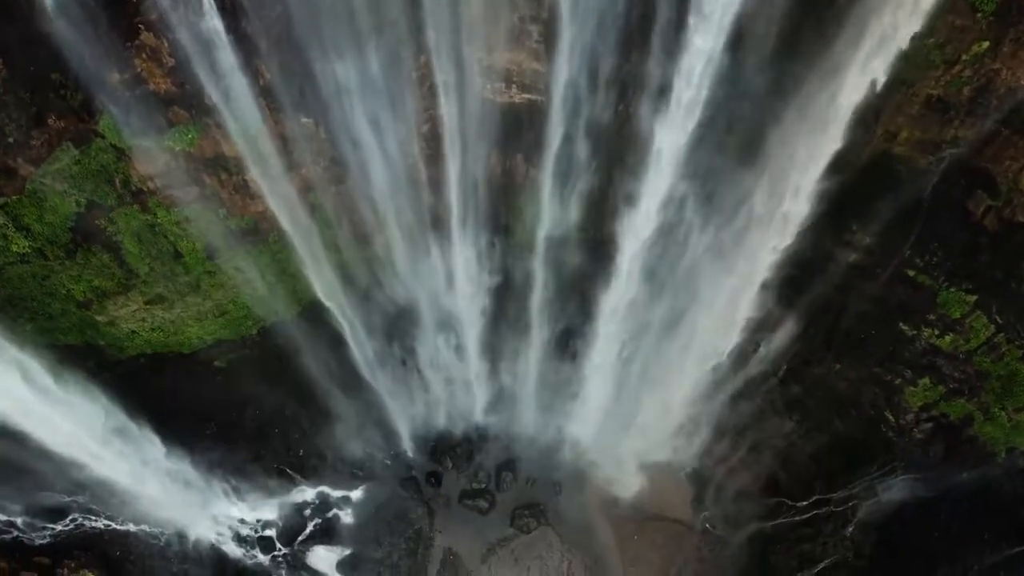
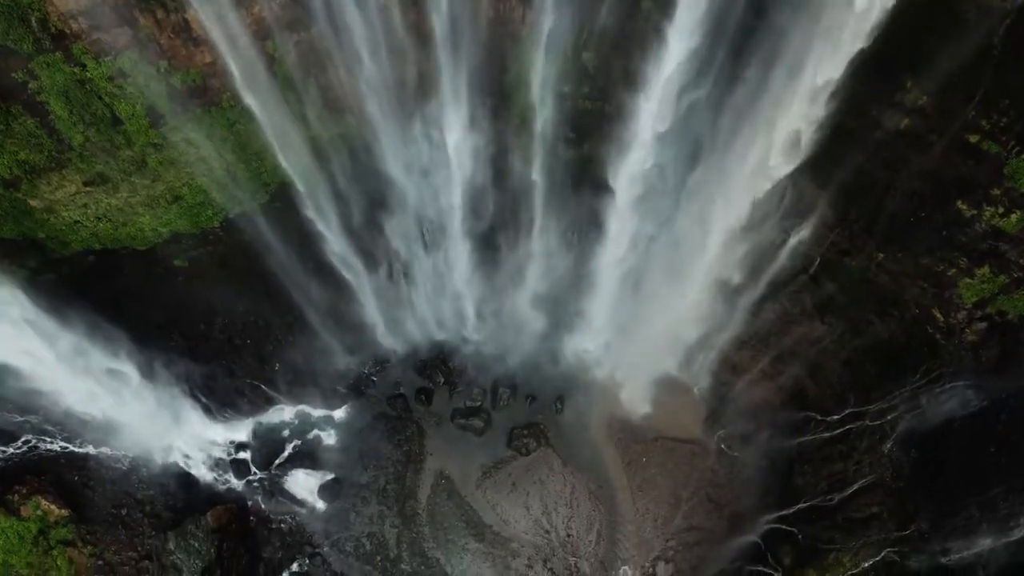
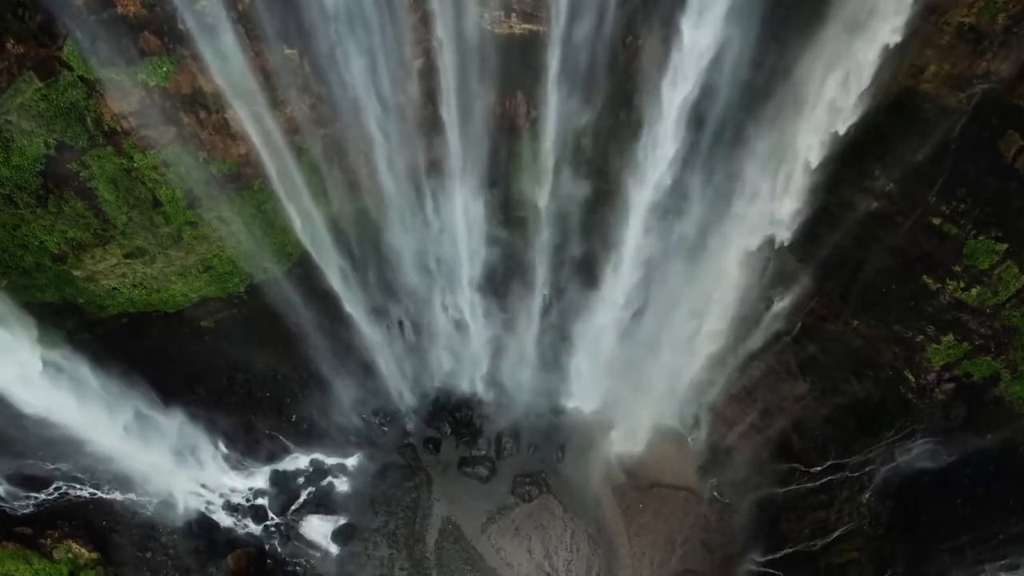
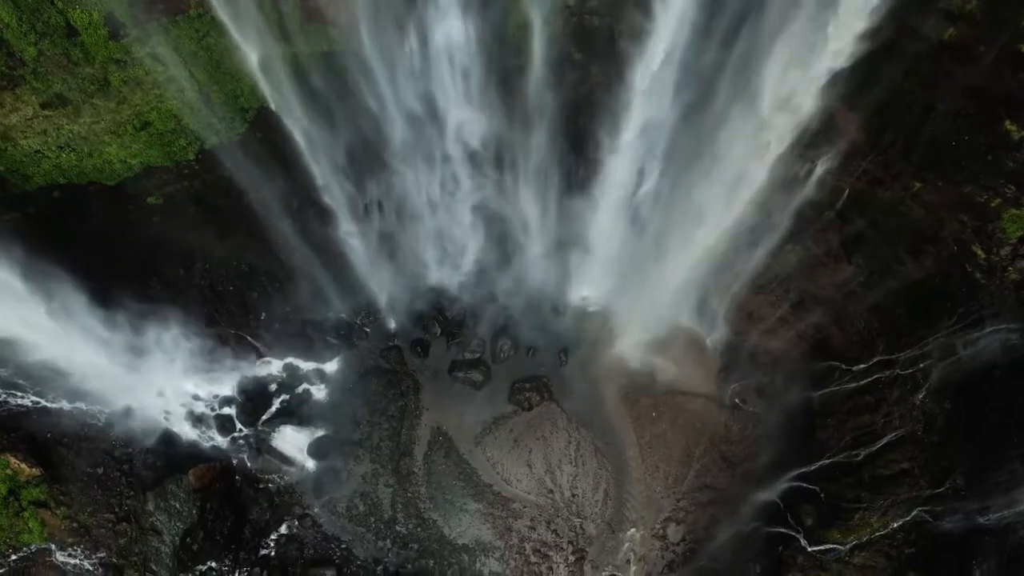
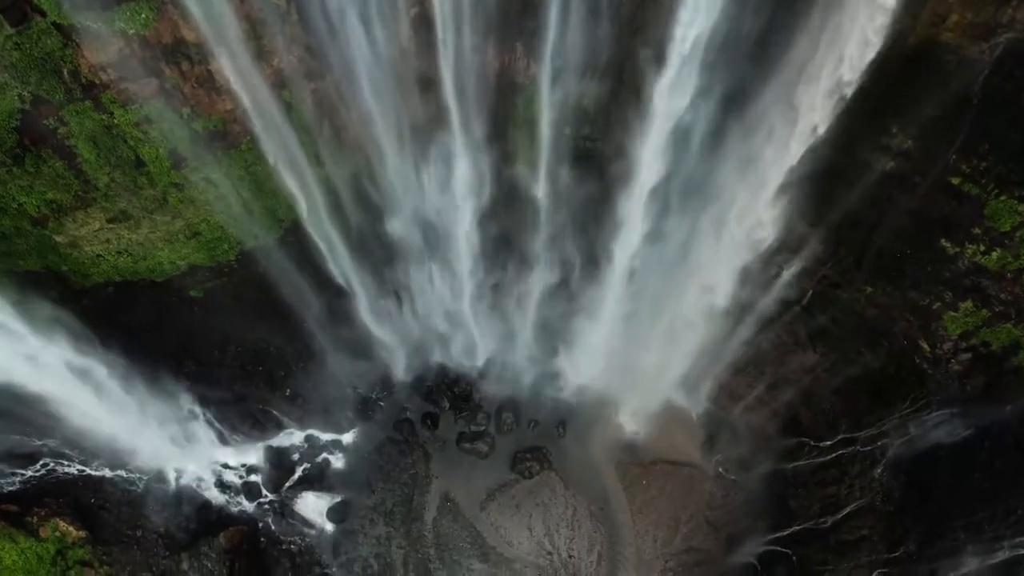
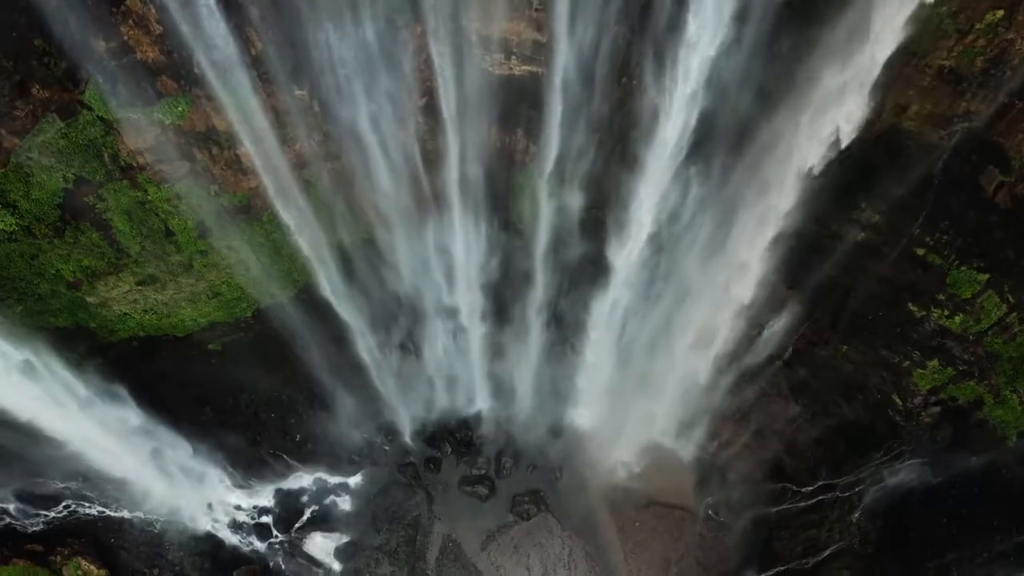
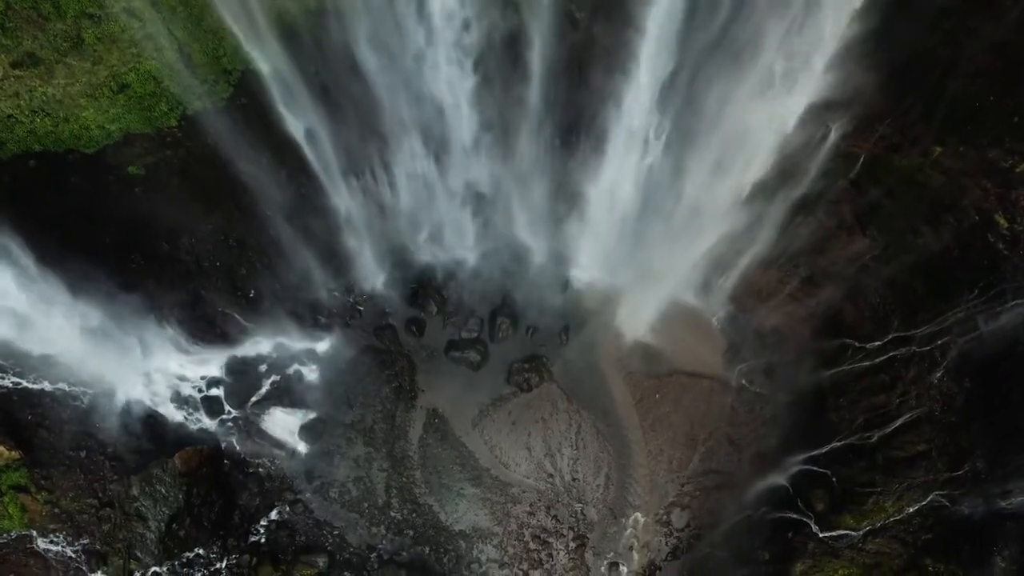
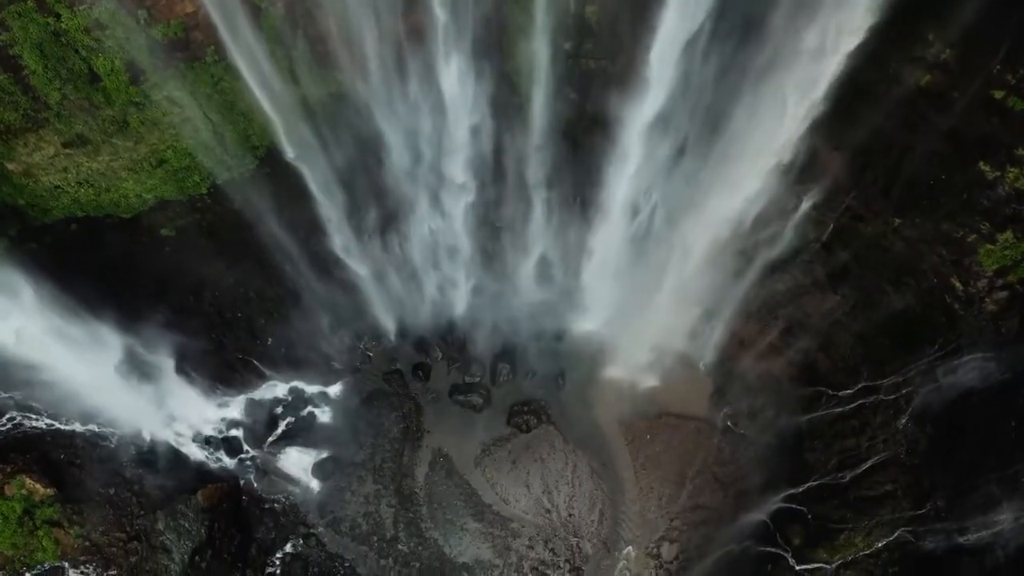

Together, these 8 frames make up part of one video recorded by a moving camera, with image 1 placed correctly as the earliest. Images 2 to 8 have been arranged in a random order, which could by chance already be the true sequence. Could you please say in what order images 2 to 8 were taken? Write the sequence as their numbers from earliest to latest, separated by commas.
6, 3, 5, 2, 8, 4, 7
